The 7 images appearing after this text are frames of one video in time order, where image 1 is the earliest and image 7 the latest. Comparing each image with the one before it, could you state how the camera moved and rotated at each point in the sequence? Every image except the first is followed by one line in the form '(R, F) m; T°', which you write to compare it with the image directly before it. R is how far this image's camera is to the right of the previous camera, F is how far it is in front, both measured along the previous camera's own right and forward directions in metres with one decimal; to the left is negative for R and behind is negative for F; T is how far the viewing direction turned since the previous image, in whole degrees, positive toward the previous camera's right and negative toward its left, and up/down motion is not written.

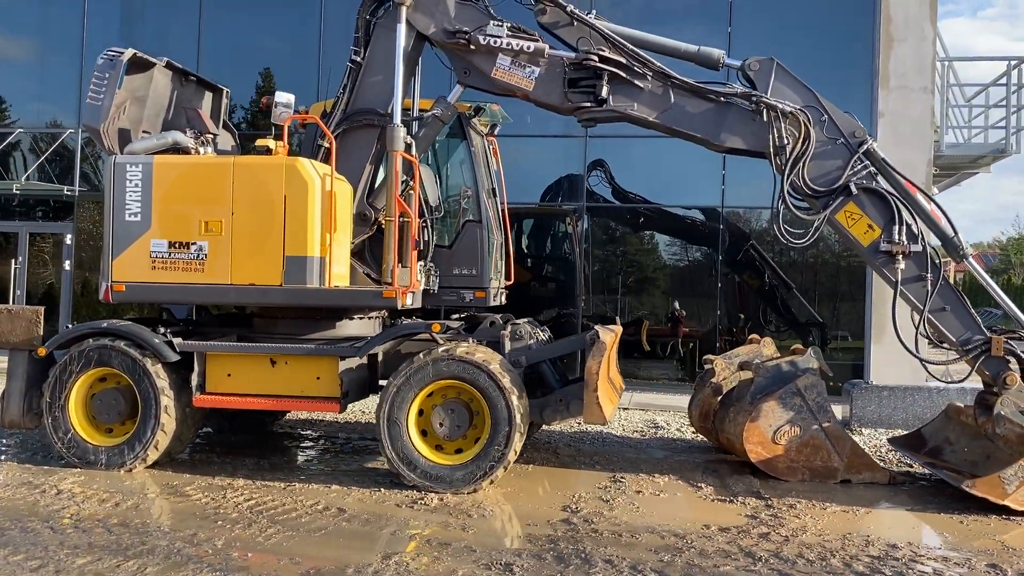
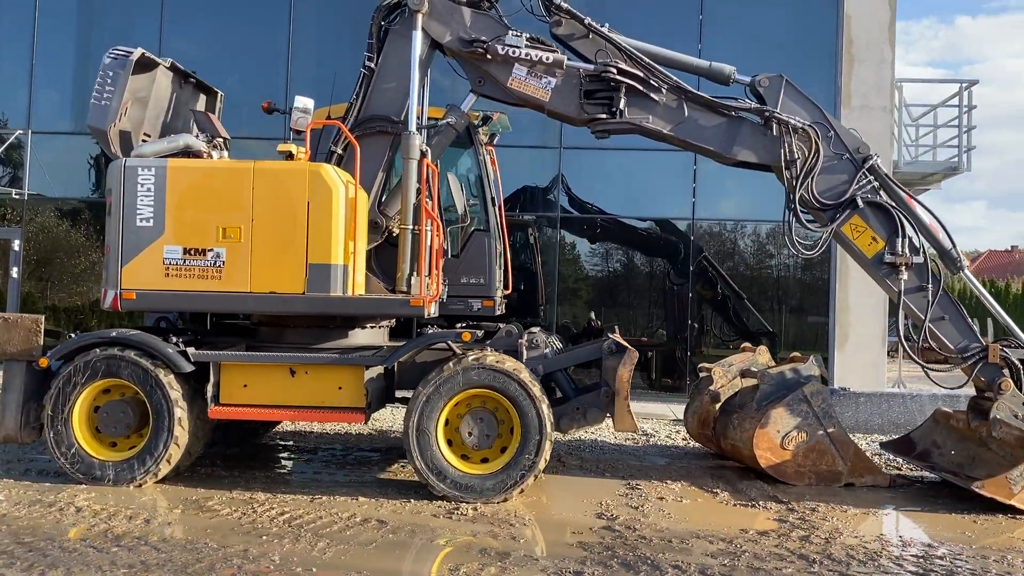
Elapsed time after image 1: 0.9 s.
(-0.6, 0.0) m; +5°
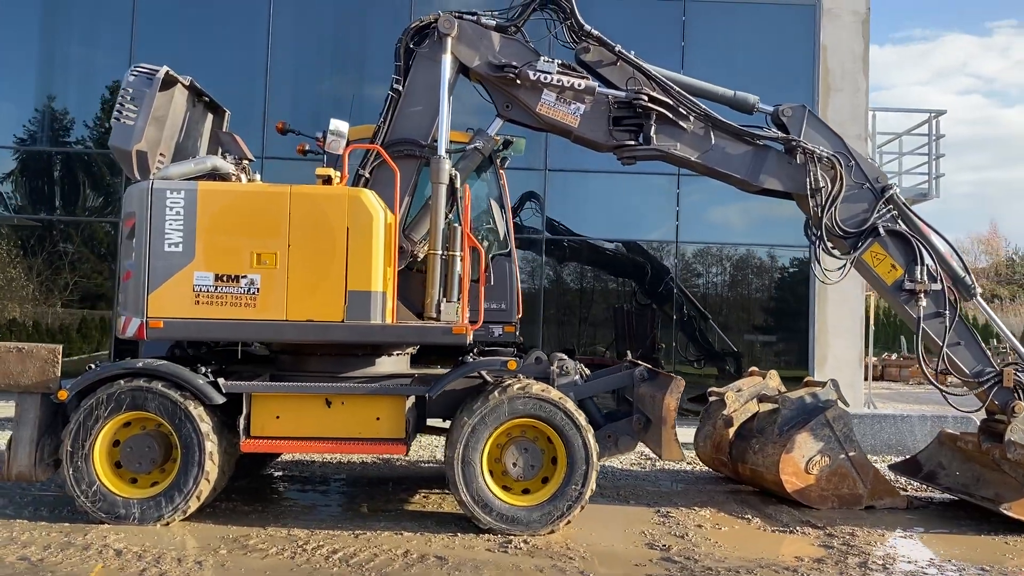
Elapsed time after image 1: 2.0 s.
(-0.6, +0.1) m; +5°
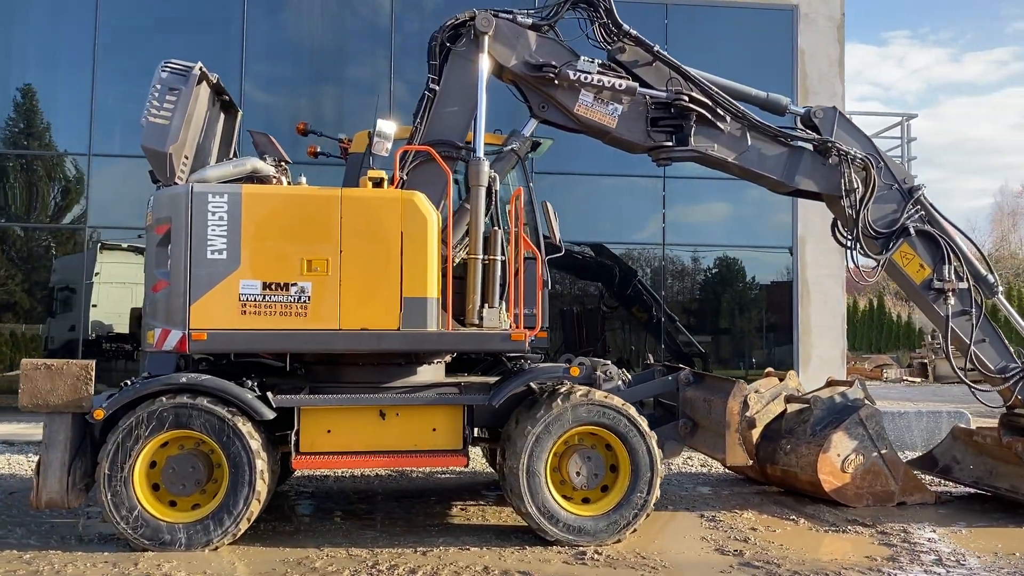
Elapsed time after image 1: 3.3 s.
(-0.7, +0.2) m; +5°
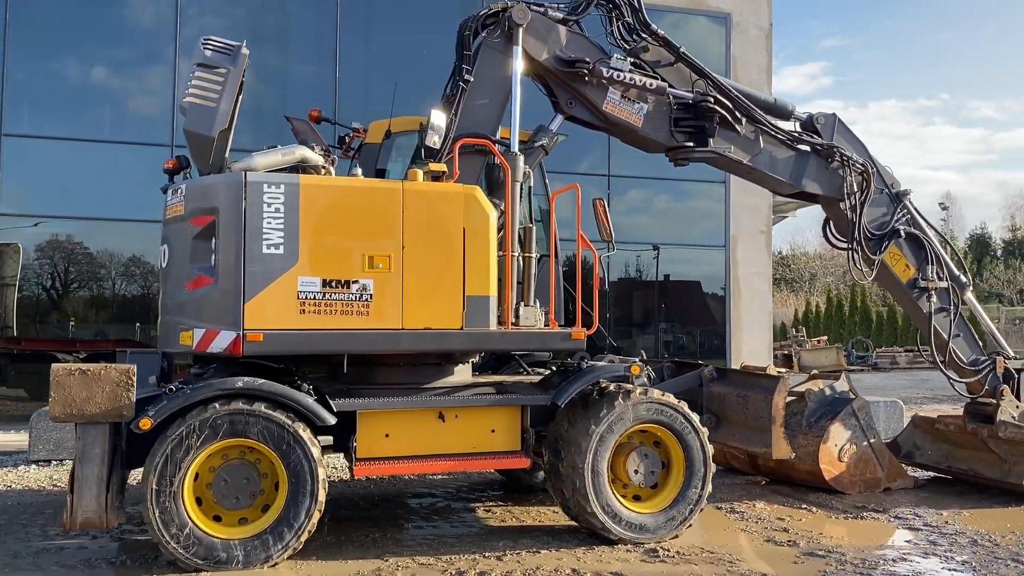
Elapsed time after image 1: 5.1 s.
(-1.1, +0.2) m; +10°
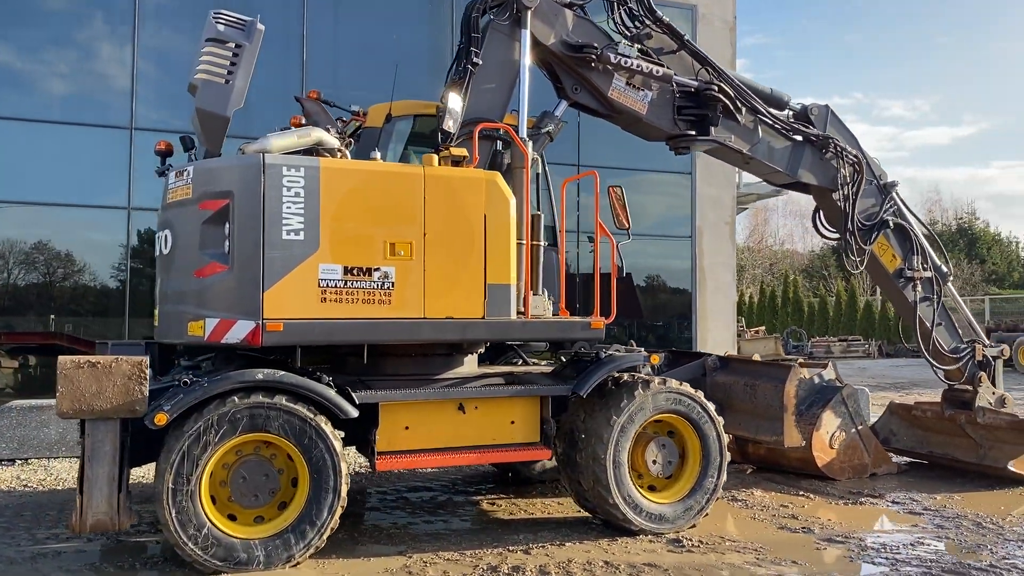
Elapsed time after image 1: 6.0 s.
(-0.5, +0.1) m; +5°
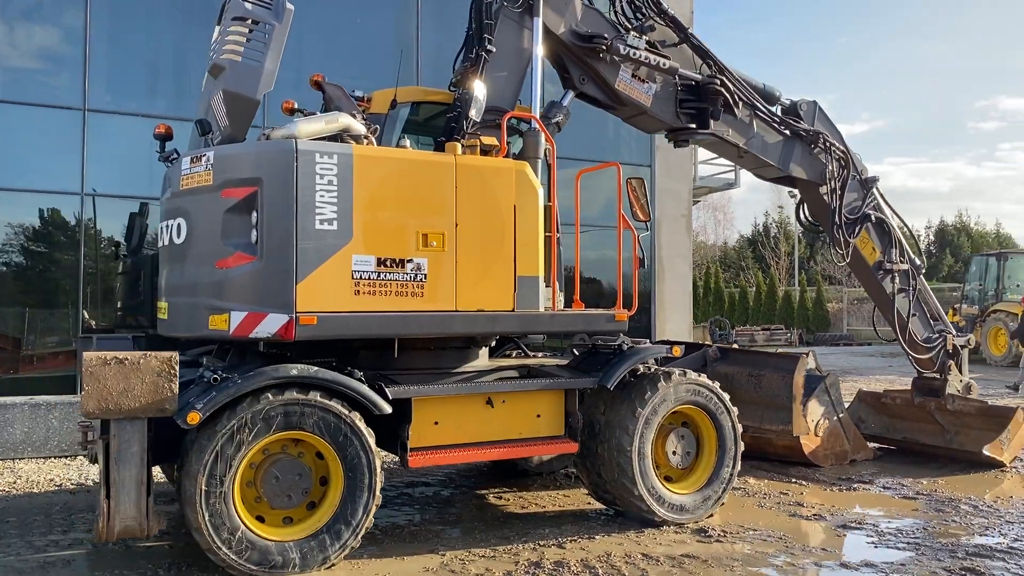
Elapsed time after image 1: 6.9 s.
(-0.6, +0.1) m; +6°
